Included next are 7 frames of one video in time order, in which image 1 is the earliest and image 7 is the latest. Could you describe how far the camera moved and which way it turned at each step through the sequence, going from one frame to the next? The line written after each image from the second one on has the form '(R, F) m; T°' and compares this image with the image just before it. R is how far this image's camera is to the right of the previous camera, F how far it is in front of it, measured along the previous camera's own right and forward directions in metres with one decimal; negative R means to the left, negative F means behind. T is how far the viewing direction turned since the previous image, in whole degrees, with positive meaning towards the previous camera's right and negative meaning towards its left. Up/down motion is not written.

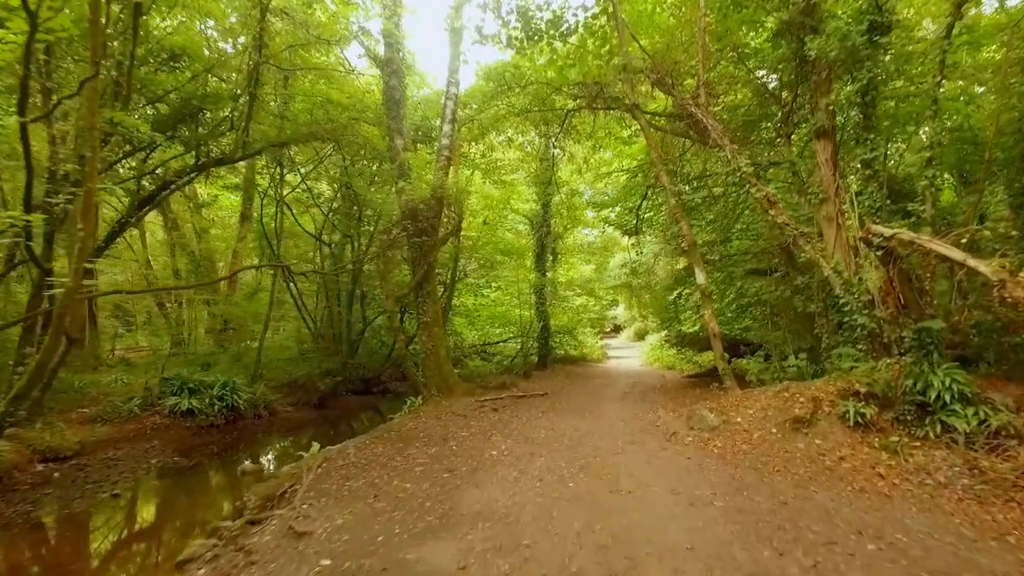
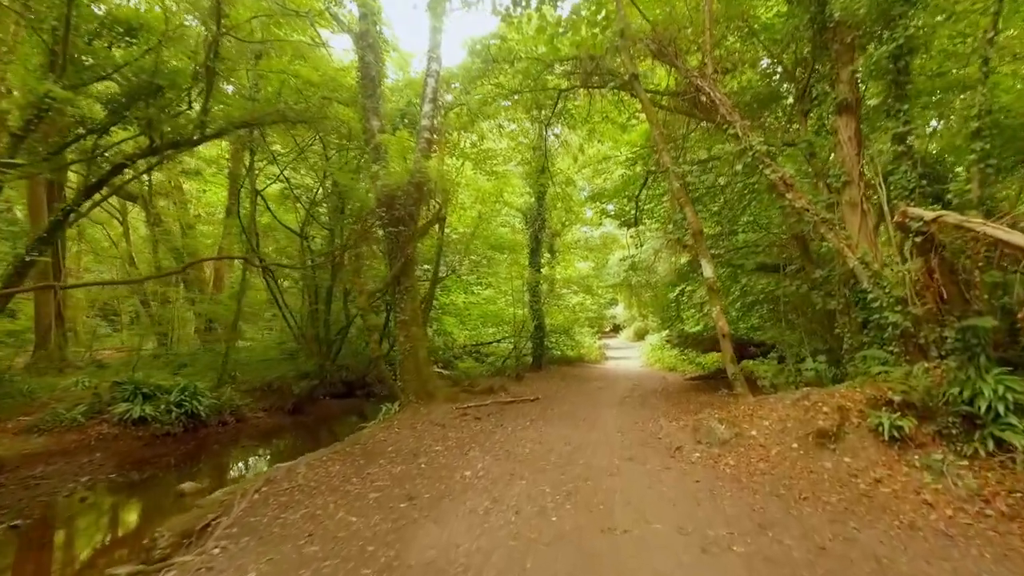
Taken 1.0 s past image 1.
(+0.2, +1.0) m; 0°
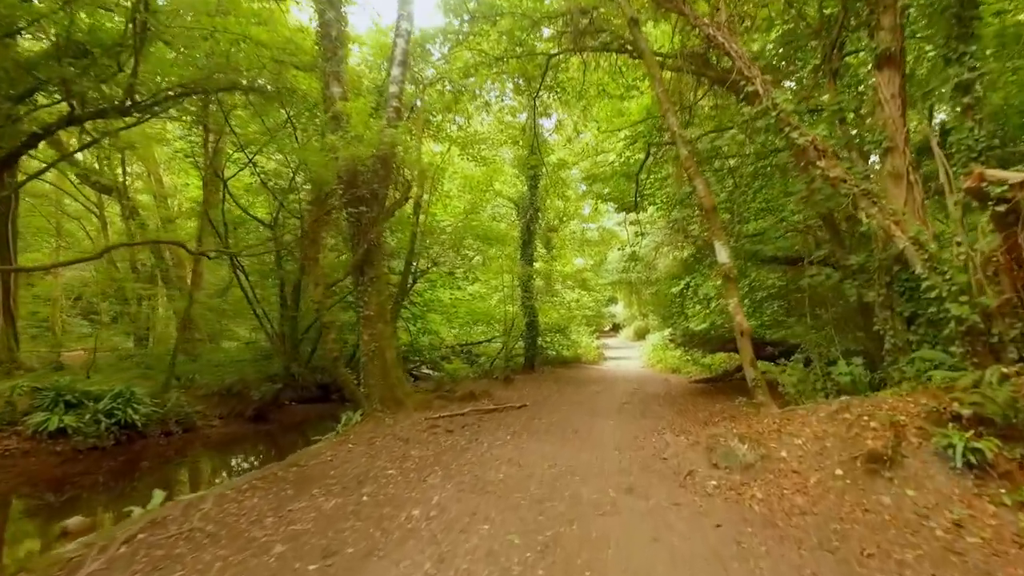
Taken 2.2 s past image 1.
(+0.2, +1.4) m; 0°
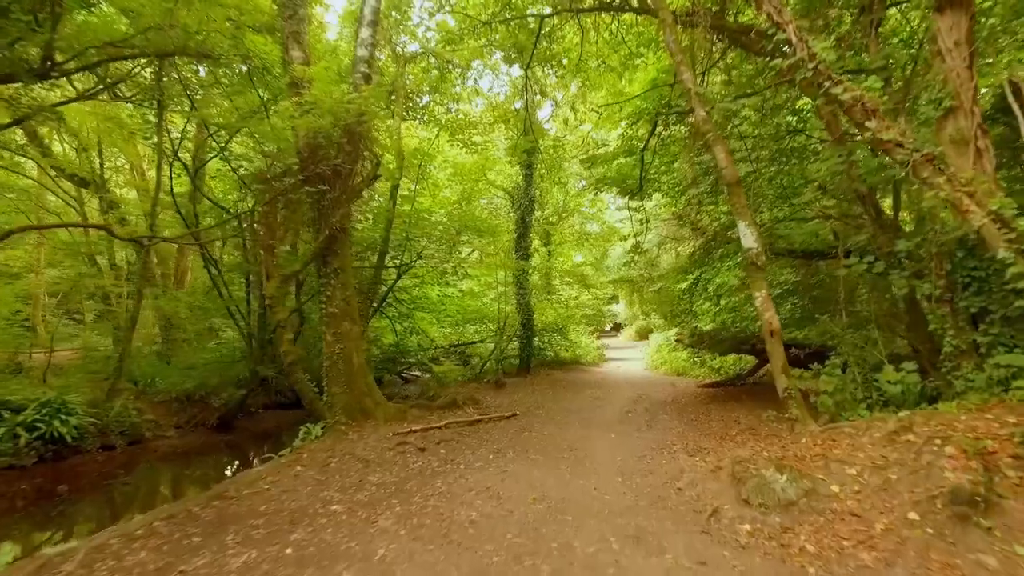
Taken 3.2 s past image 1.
(+0.1, +1.2) m; 0°
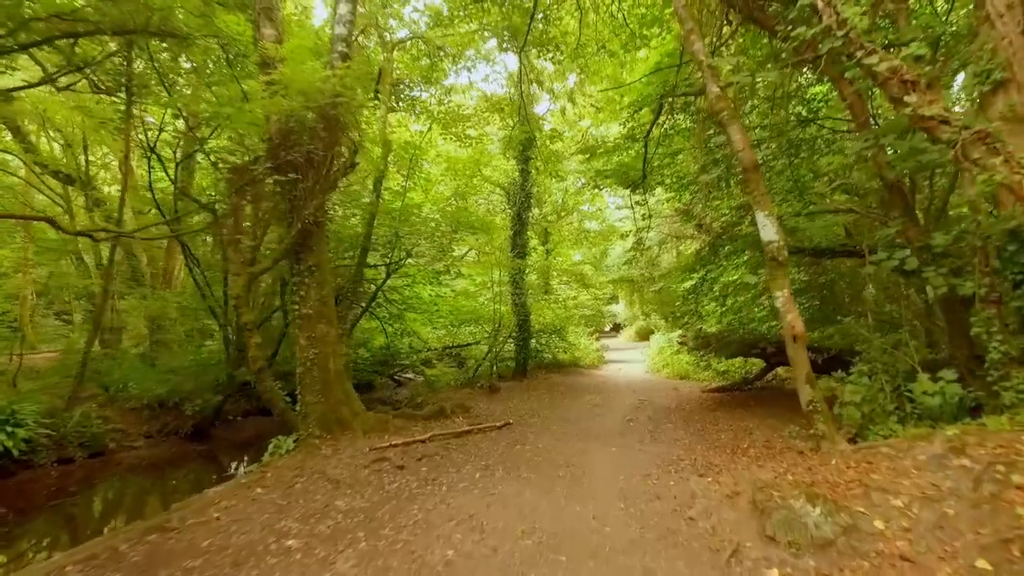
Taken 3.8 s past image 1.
(+0.1, +0.7) m; 0°
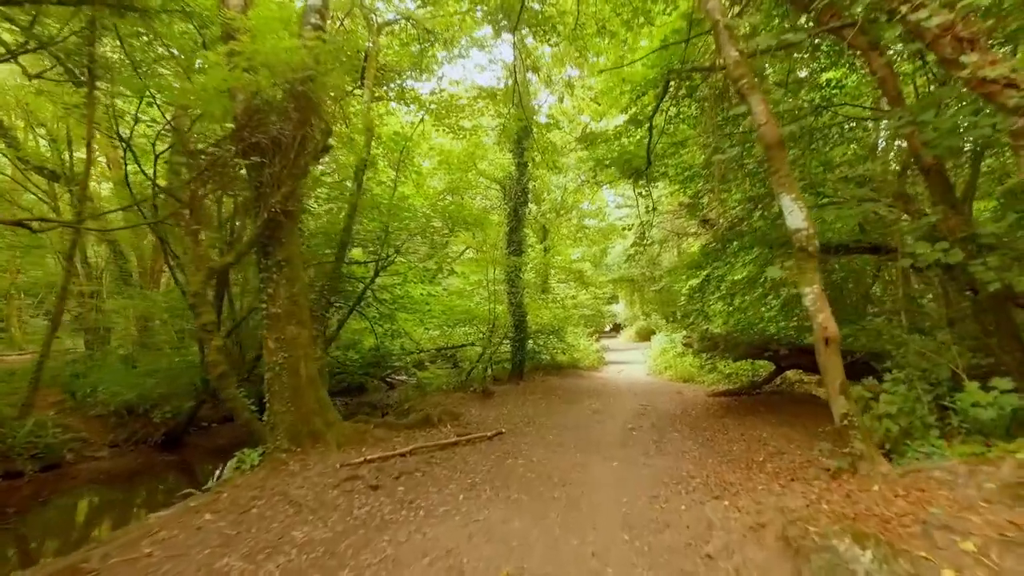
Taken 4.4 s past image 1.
(+0.1, +0.7) m; 0°
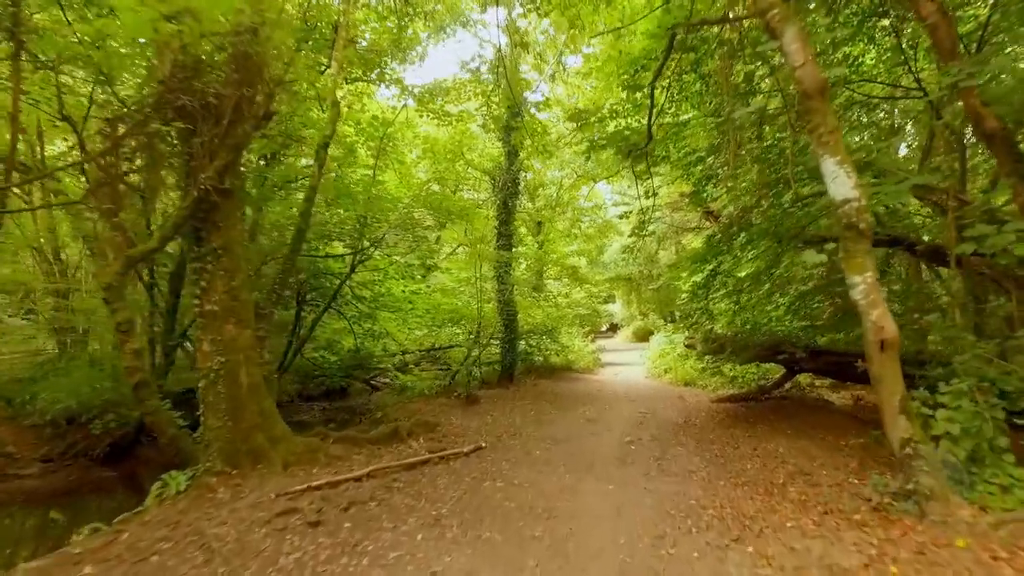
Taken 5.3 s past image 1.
(+0.1, +1.0) m; 0°
